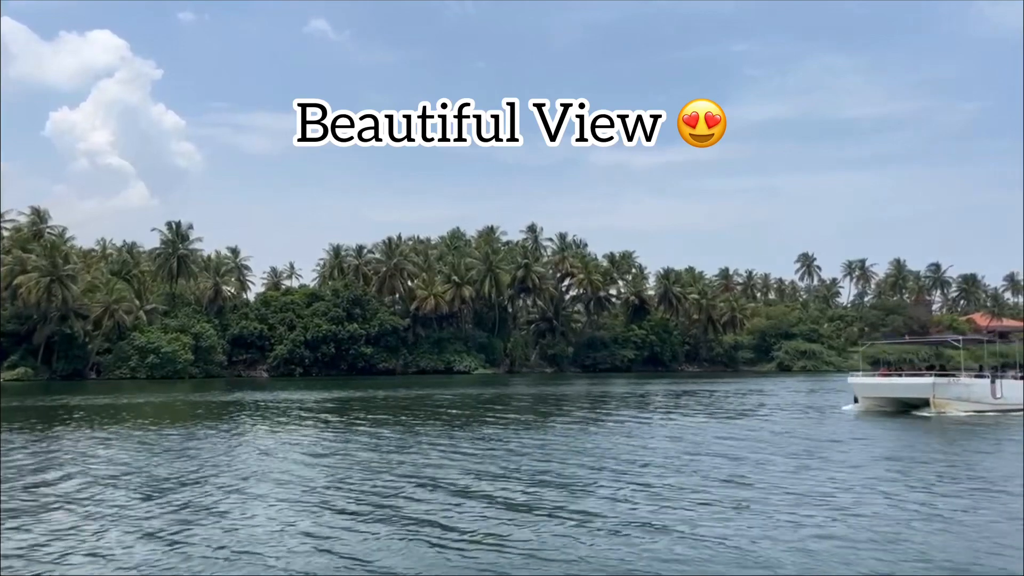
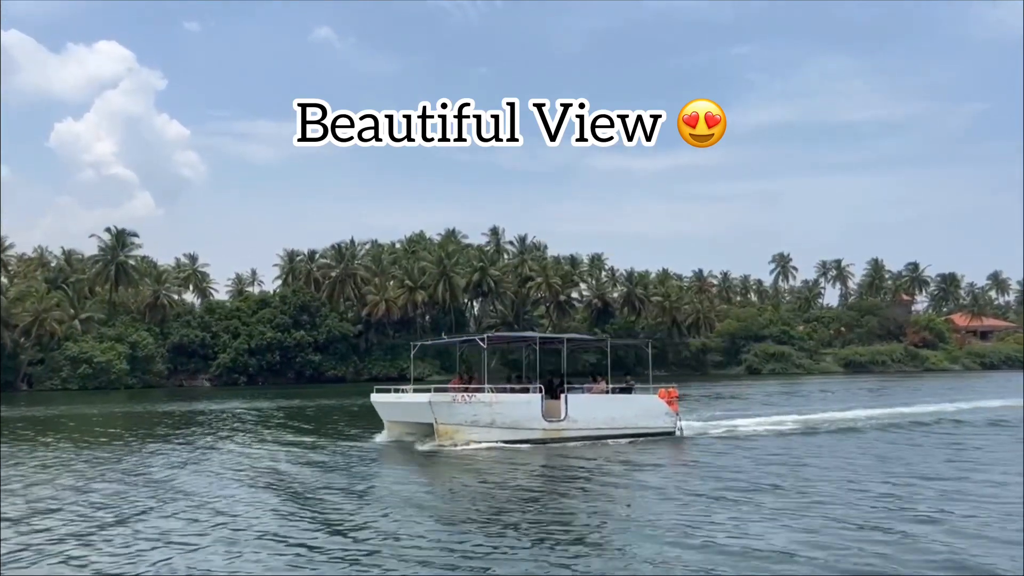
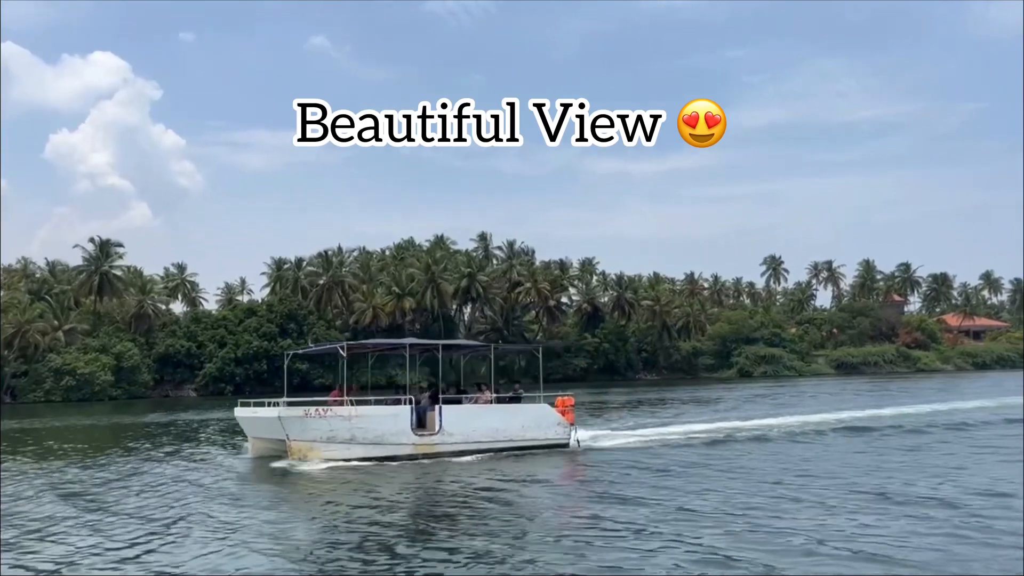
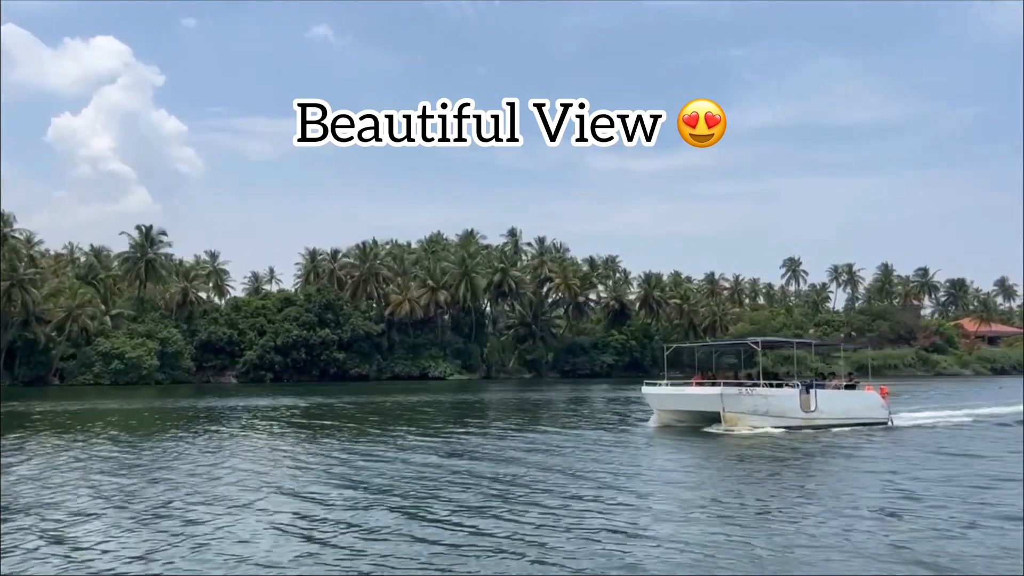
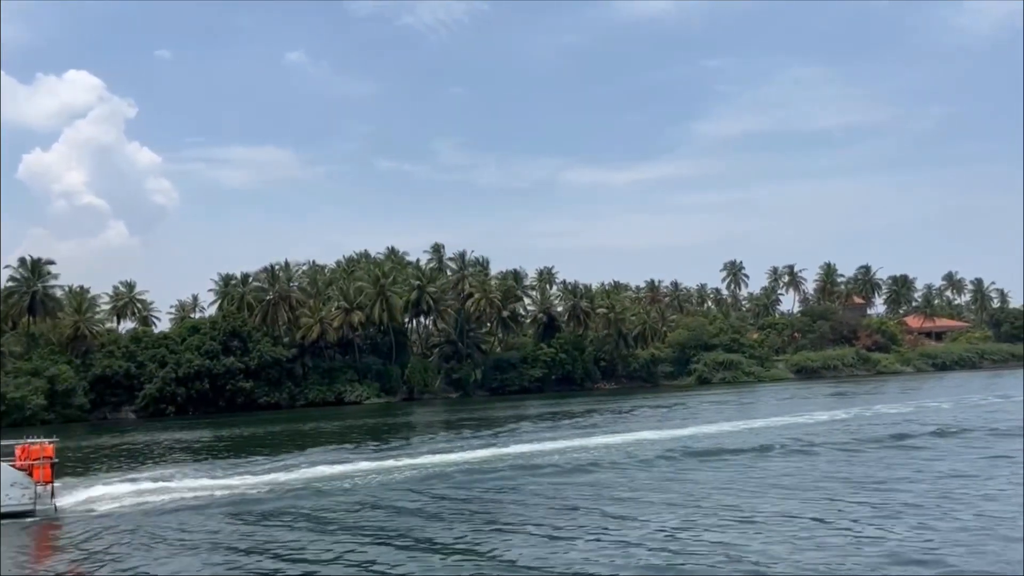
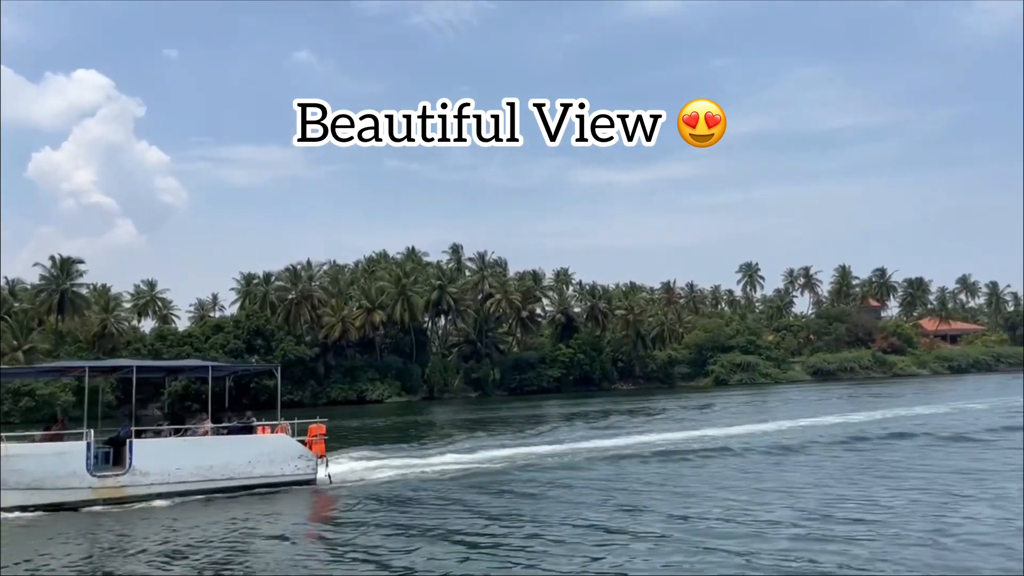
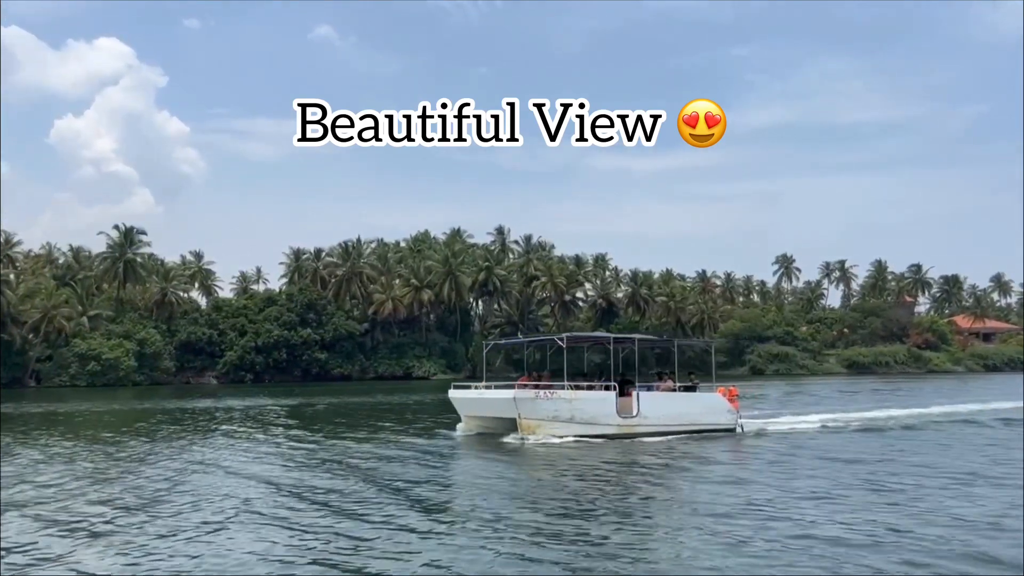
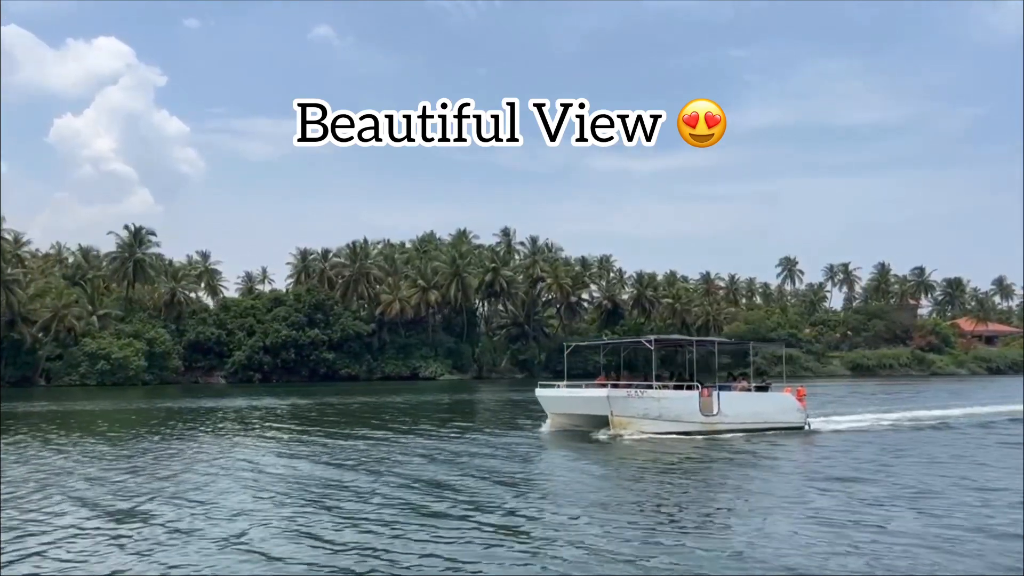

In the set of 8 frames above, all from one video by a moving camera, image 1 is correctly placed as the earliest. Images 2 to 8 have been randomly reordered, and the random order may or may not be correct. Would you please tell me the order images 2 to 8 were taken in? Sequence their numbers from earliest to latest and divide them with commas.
4, 8, 7, 2, 3, 6, 5
